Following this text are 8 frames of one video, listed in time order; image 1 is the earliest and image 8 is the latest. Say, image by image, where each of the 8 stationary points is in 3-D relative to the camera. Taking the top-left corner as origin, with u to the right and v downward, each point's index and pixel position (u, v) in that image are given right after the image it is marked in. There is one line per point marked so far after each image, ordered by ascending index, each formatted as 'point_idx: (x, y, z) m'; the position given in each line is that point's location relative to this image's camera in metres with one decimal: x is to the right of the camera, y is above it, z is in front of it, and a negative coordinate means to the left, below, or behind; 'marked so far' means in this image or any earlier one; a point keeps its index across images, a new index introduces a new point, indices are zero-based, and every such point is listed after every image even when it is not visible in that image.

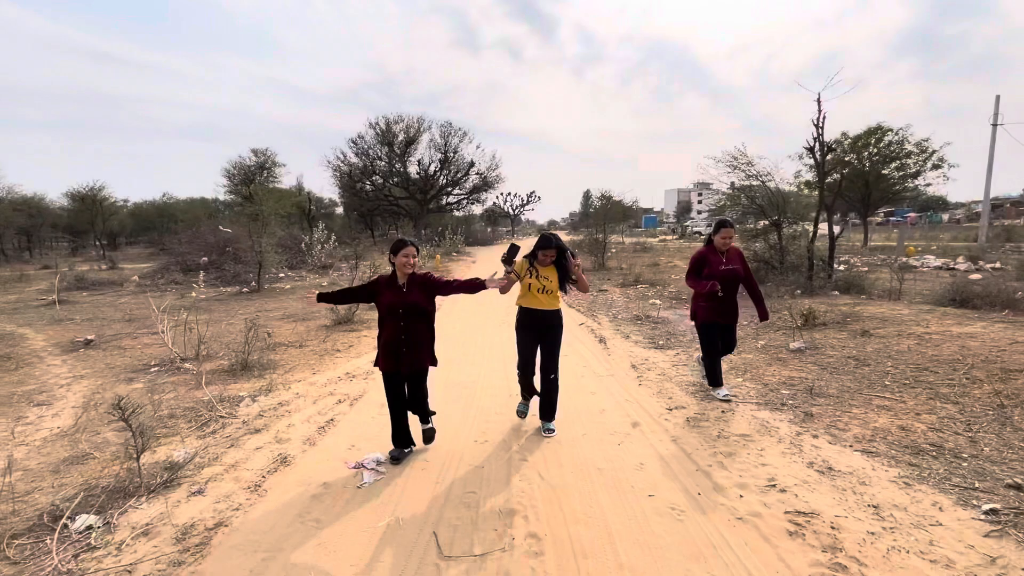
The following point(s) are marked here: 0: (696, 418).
0: (+1.8, -1.3, +4.7) m
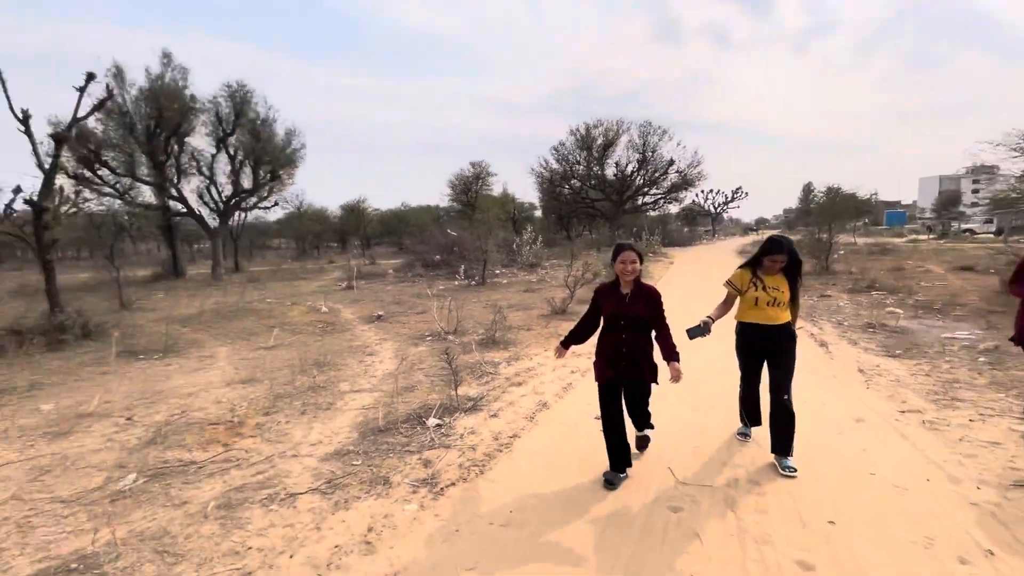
0: (+4.1, -1.3, +4.6) m
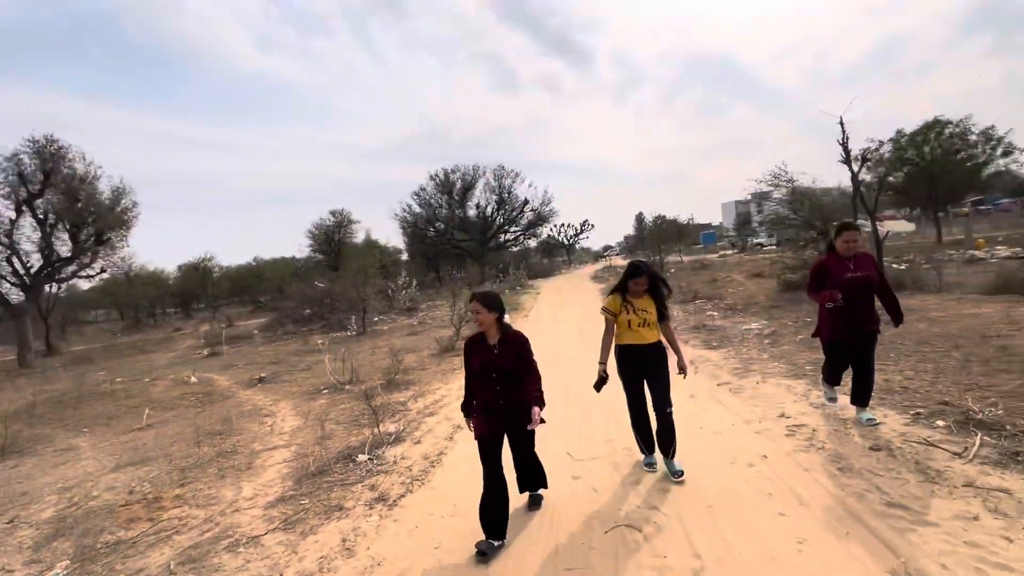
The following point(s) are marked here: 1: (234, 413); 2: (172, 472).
0: (+3.1, -1.4, +6.5) m
1: (-5.5, -2.4, +9.3) m
2: (-4.5, -2.4, +6.3) m
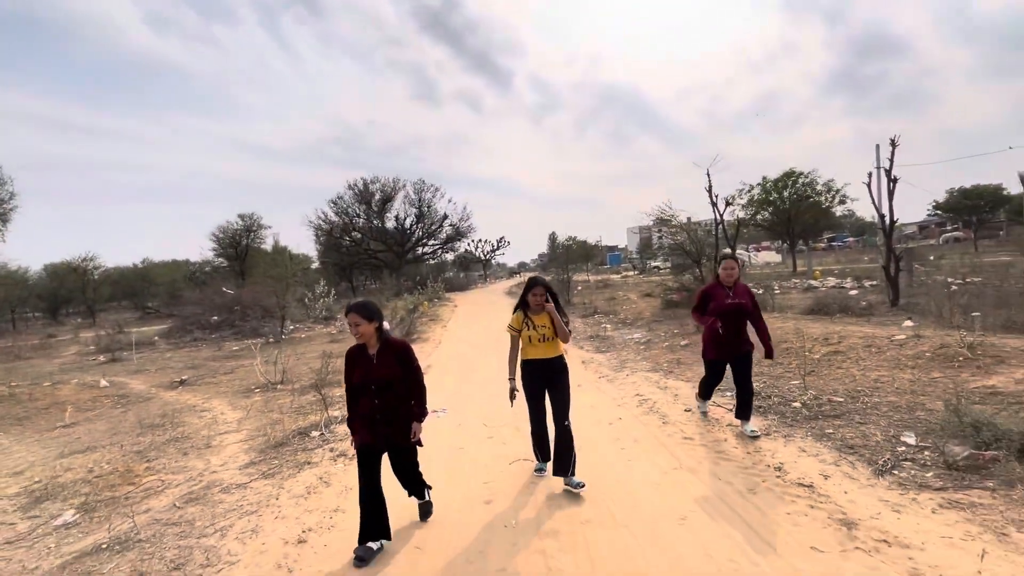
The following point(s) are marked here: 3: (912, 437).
0: (+1.8, -1.6, +8.6) m
1: (-7.1, -2.5, +9.8) m
2: (-5.6, -2.4, +7.0) m
3: (+3.5, -1.3, +4.2) m
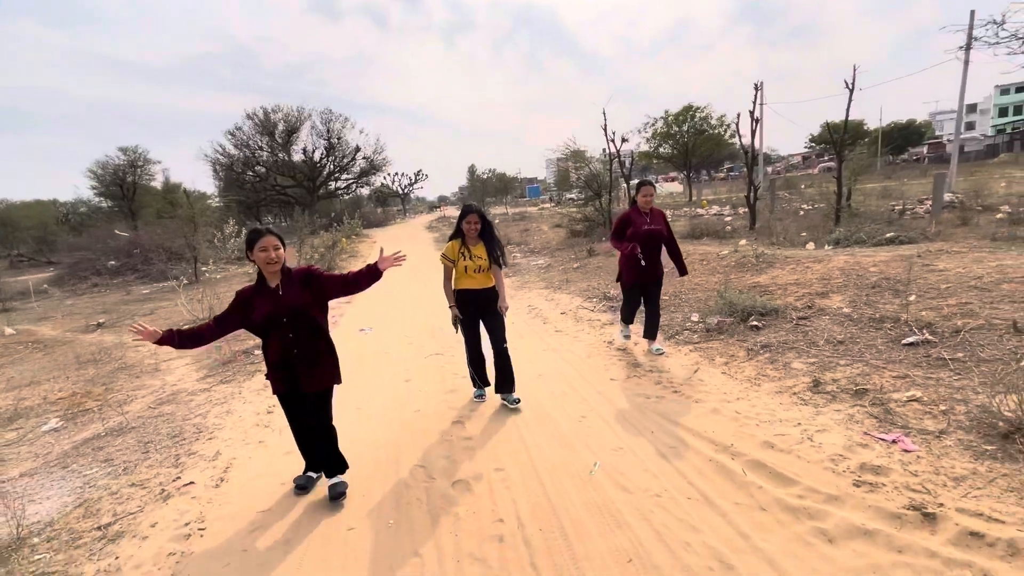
0: (0.0, -0.2, +10.4) m
1: (-8.9, -1.3, +10.2) m
2: (-7.0, -1.5, +7.7) m
3: (+2.4, -0.4, +6.3) m
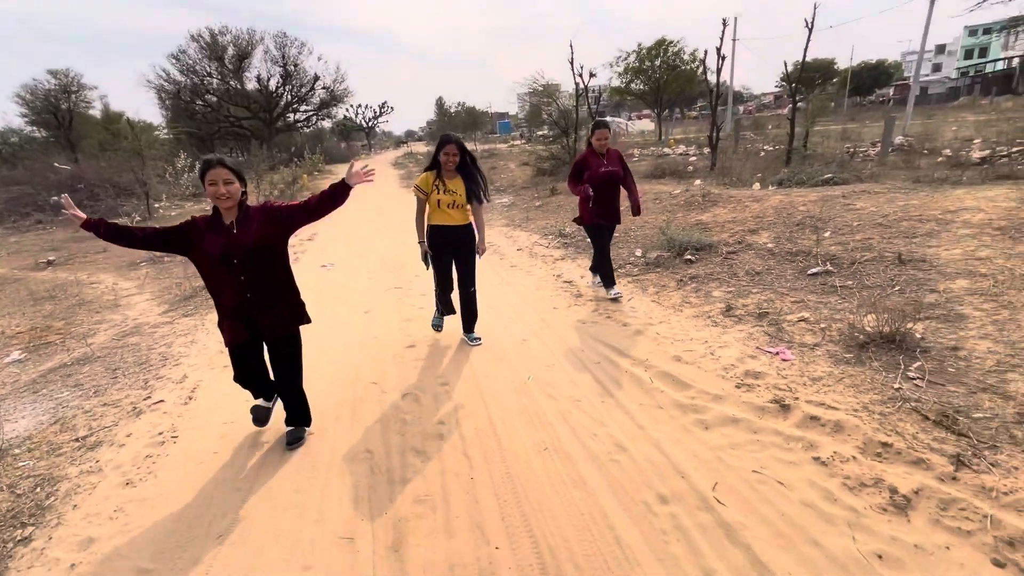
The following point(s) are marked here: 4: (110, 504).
0: (-0.8, +1.2, +10.6) m
1: (-9.8, 0.0, +10.1) m
2: (-7.7, -0.5, +7.7) m
3: (+1.8, +0.5, +6.7) m
4: (-2.4, -1.3, +2.8) m
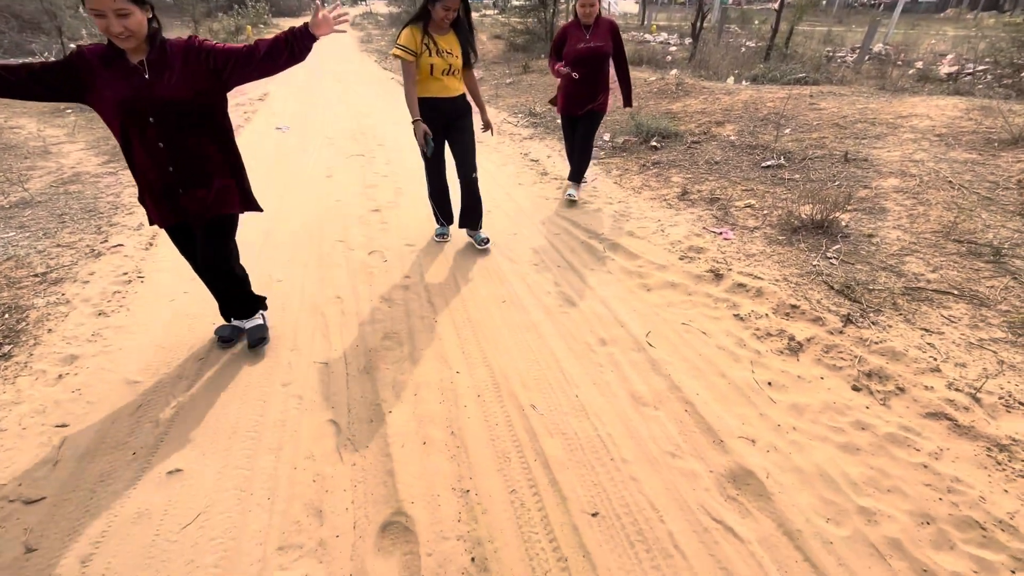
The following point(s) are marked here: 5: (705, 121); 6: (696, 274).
0: (-1.5, +3.8, +10.1) m
1: (-10.5, +3.1, +9.0) m
2: (-8.3, +1.9, +7.1) m
3: (+1.3, +2.2, +6.7) m
4: (-2.6, -0.3, +2.9) m
5: (+2.6, +2.3, +6.5) m
6: (+1.3, +0.1, +3.3) m
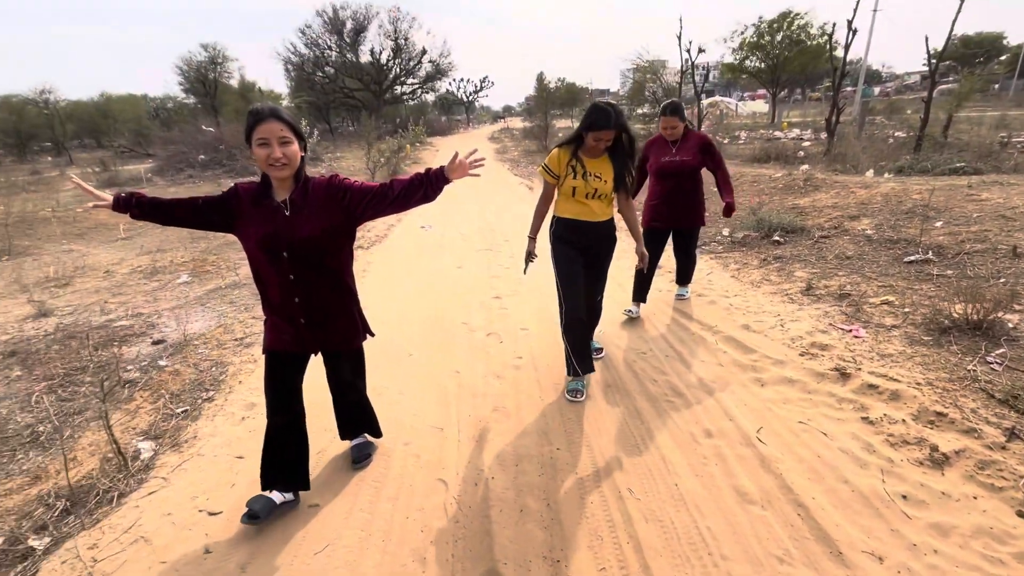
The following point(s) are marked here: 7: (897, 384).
0: (+1.2, +1.9, +10.9) m
1: (-7.8, +1.5, +12.0) m
2: (-6.2, +0.7, +9.4) m
3: (+3.0, +0.8, +6.7) m
4: (-1.9, -0.7, +3.7) m
5: (+4.2, +0.9, +6.2) m
6: (+2.0, -0.6, +3.1) m
7: (+2.3, -0.6, +2.9) m
